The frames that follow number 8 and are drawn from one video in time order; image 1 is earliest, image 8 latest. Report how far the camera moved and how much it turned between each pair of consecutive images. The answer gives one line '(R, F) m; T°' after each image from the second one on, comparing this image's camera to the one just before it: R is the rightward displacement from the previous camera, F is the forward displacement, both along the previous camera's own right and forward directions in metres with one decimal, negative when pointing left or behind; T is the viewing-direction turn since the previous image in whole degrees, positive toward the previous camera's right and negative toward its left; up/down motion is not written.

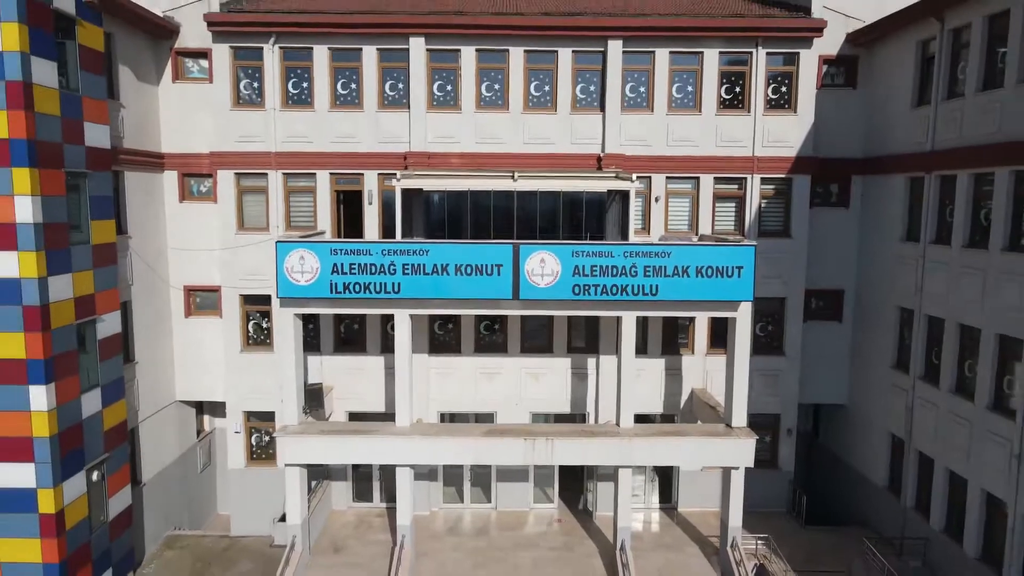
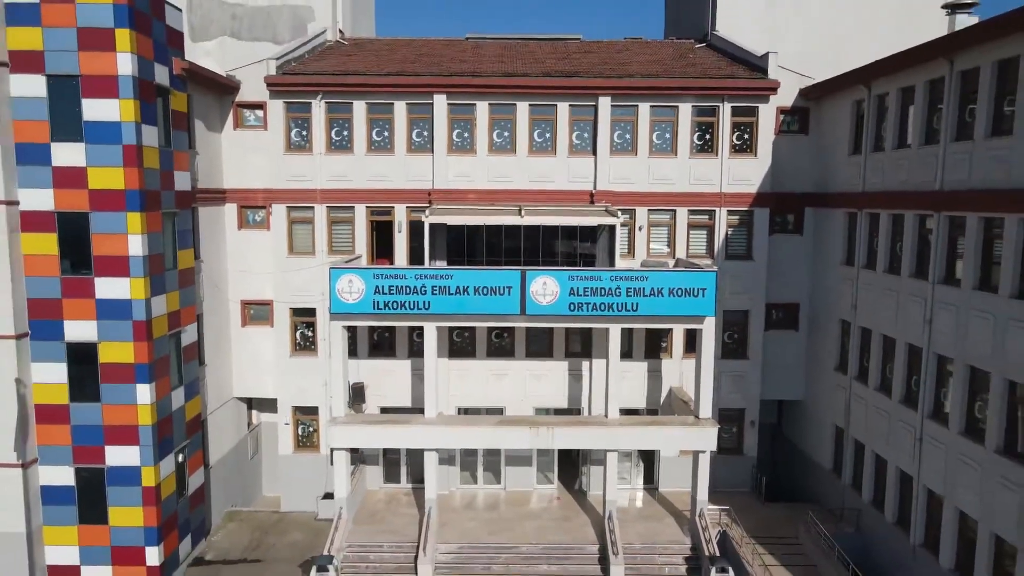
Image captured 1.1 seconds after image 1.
(-0.2, -3.1) m; 0°
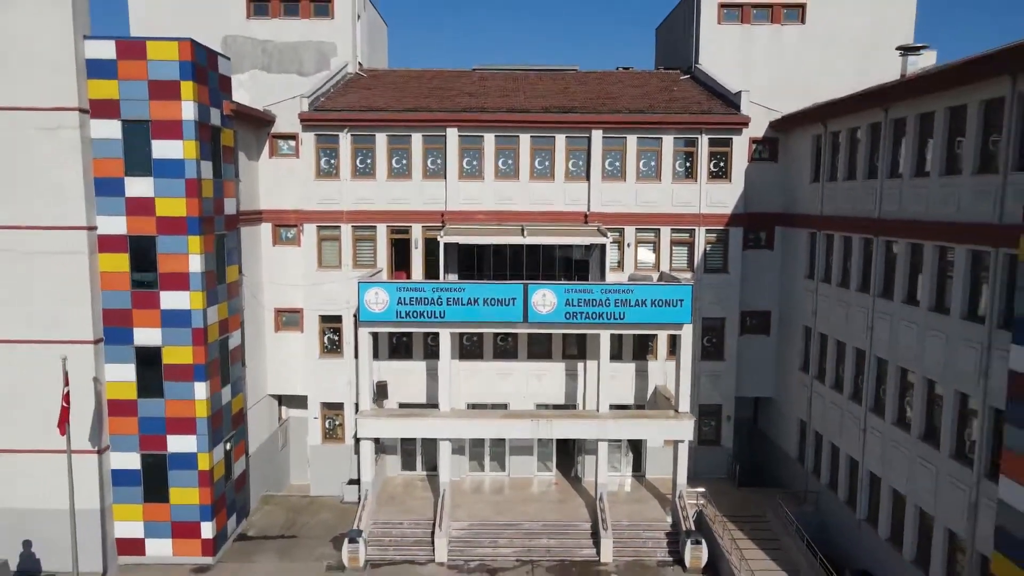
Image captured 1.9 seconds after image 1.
(-0.1, -2.5) m; 0°
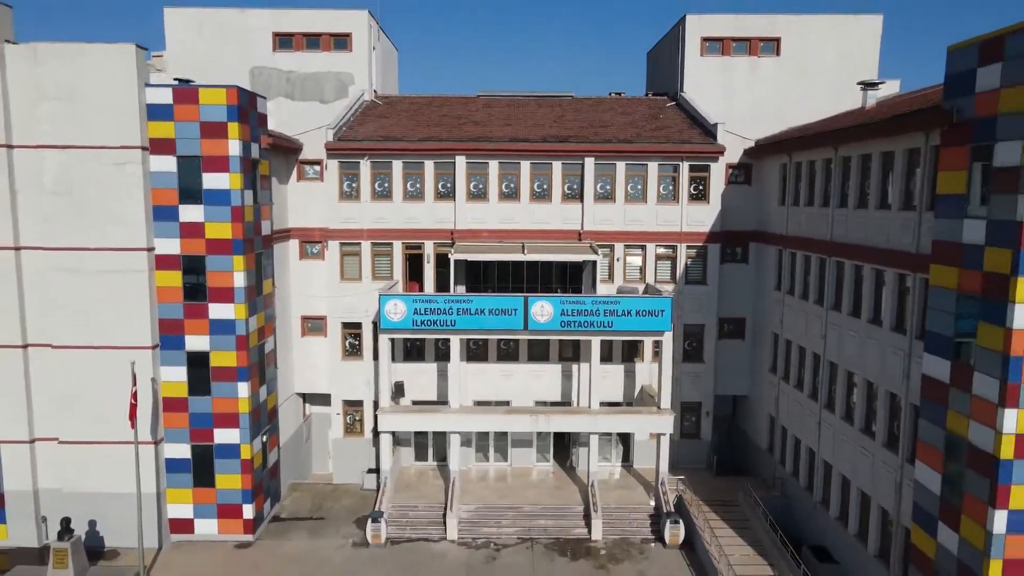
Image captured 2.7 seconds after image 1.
(-0.1, -2.6) m; 0°
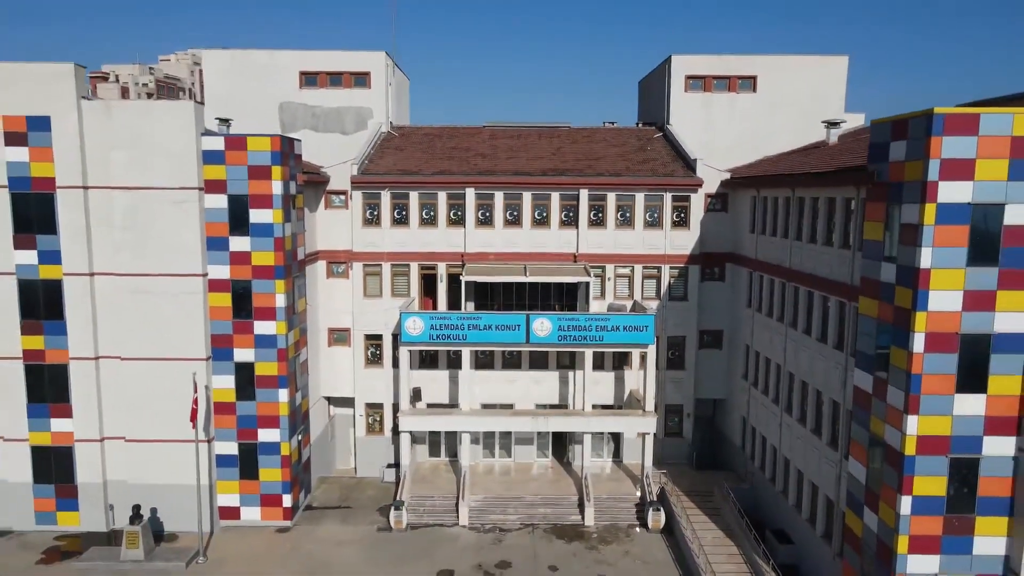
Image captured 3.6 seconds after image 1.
(-0.1, -3.1) m; 0°
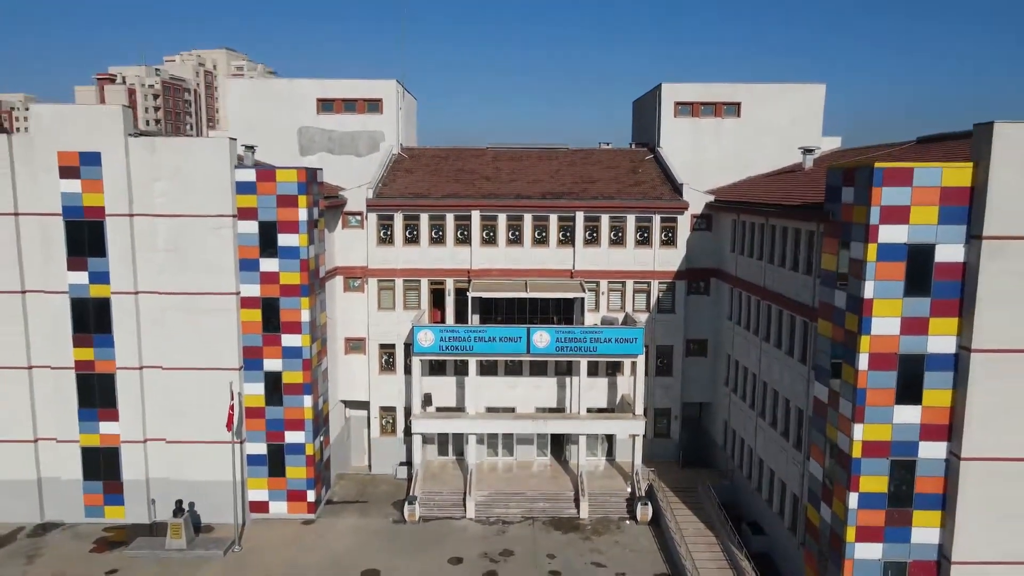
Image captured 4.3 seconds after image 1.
(-0.1, -2.5) m; 0°
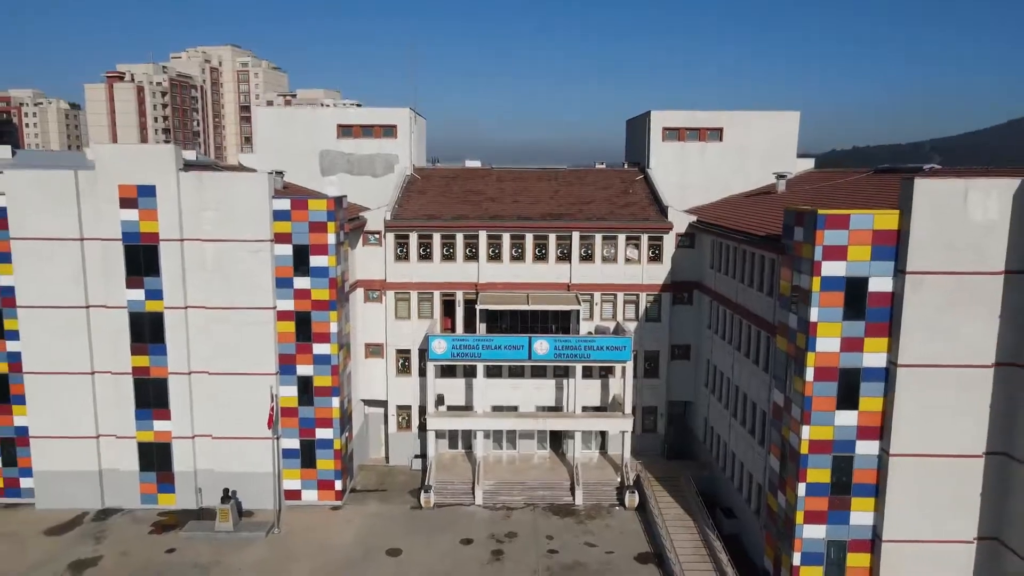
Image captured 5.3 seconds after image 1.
(-0.1, -3.4) m; 0°
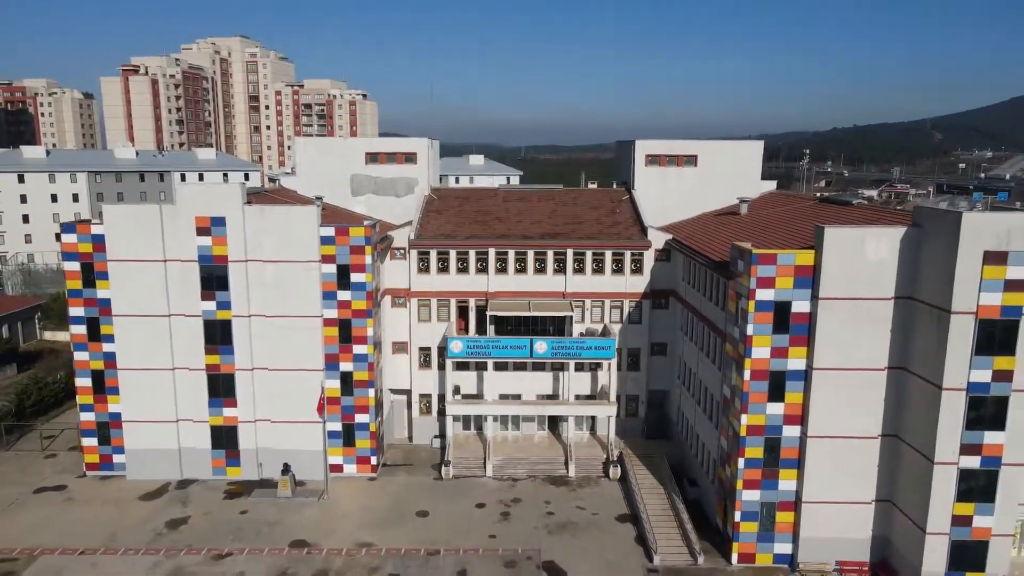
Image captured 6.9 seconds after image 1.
(-0.2, -6.2) m; 0°
